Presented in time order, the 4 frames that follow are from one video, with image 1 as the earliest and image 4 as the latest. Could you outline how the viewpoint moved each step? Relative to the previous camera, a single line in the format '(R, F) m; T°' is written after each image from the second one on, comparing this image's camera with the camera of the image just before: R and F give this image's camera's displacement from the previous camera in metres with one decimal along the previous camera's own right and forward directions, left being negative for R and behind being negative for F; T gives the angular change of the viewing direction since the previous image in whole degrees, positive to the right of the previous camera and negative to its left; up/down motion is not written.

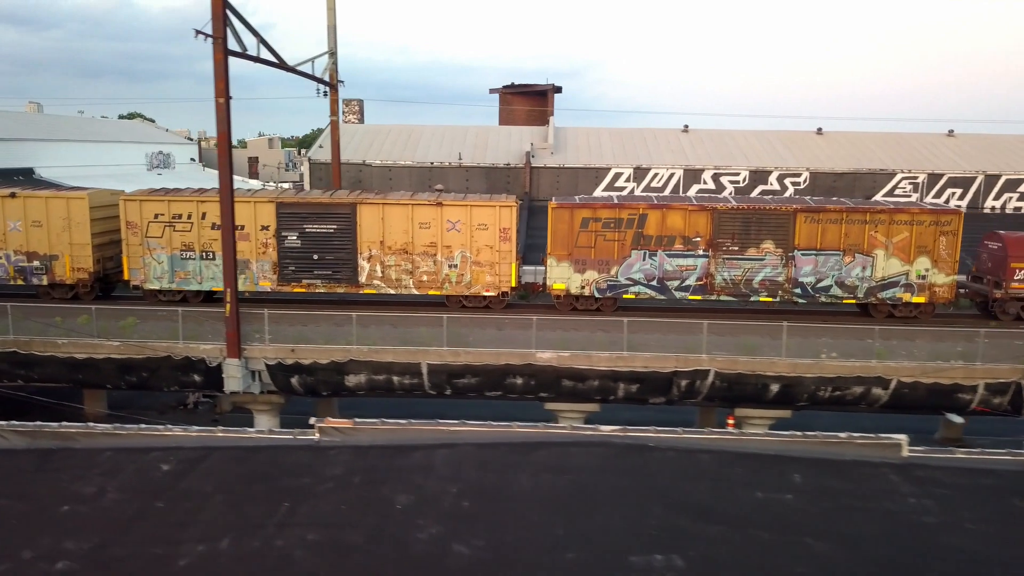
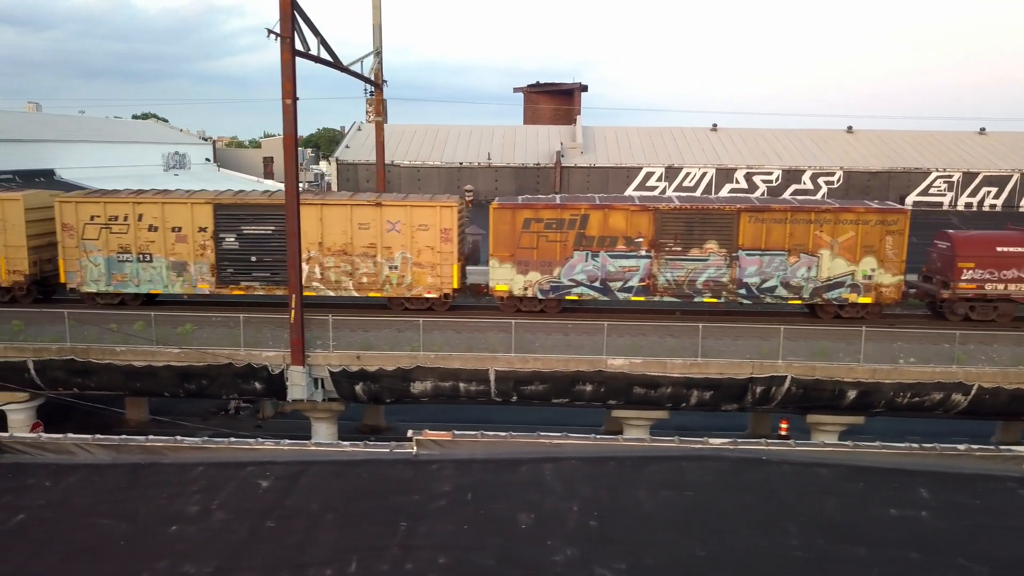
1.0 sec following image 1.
(-1.5, +0.3) m; 0°
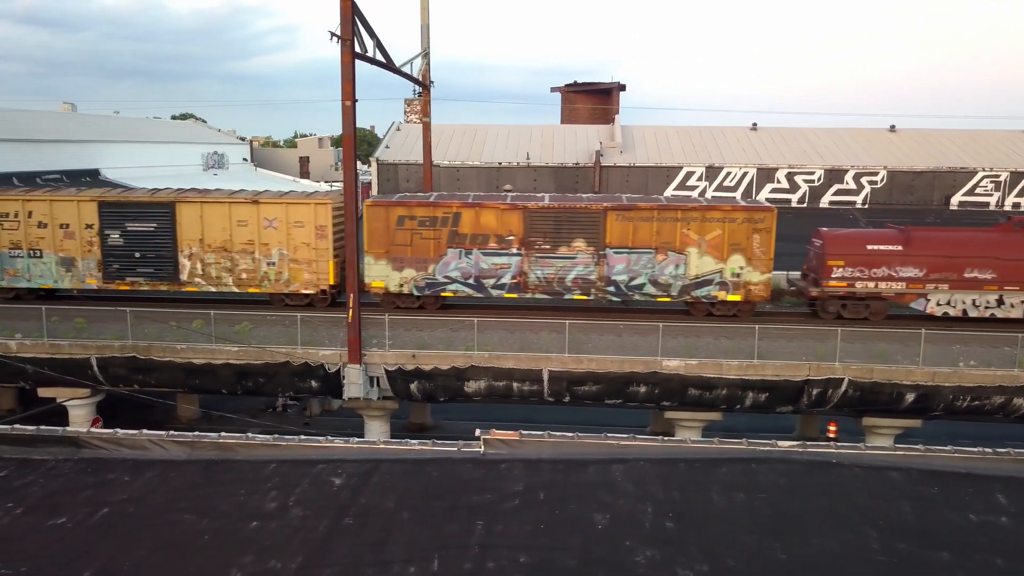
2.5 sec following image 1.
(-0.6, -0.1) m; -2°
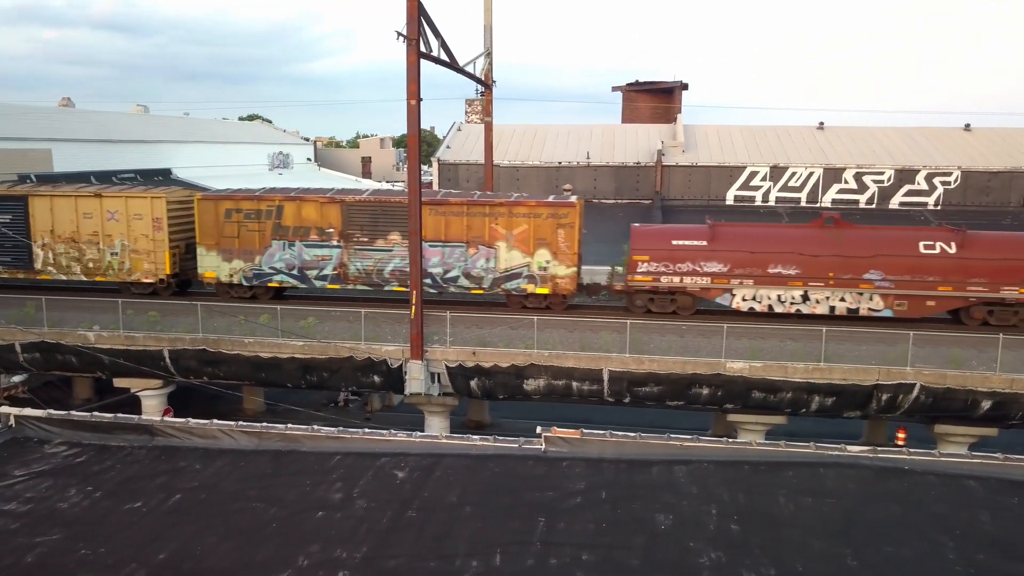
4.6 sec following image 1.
(-0.2, -0.1) m; -5°
